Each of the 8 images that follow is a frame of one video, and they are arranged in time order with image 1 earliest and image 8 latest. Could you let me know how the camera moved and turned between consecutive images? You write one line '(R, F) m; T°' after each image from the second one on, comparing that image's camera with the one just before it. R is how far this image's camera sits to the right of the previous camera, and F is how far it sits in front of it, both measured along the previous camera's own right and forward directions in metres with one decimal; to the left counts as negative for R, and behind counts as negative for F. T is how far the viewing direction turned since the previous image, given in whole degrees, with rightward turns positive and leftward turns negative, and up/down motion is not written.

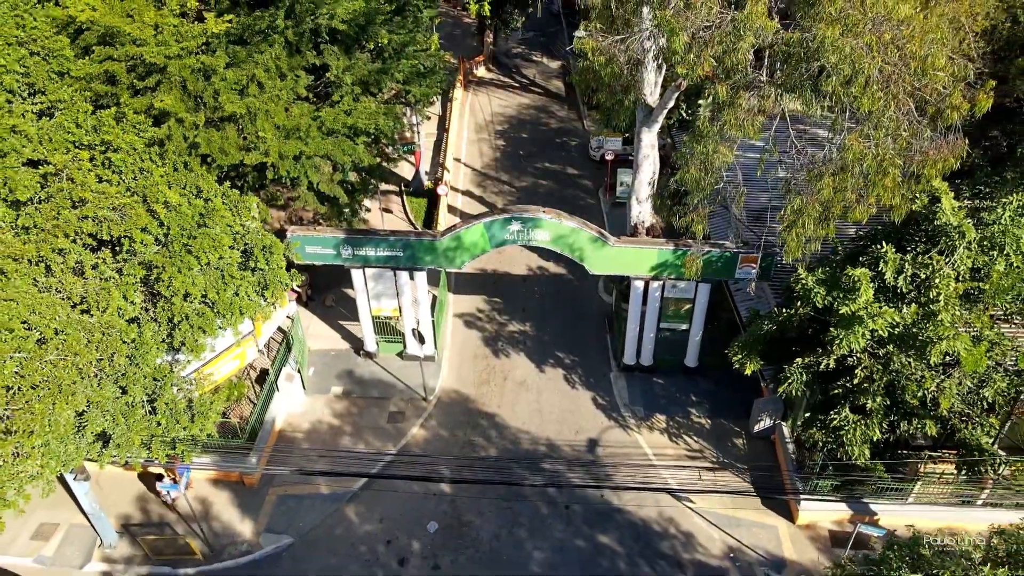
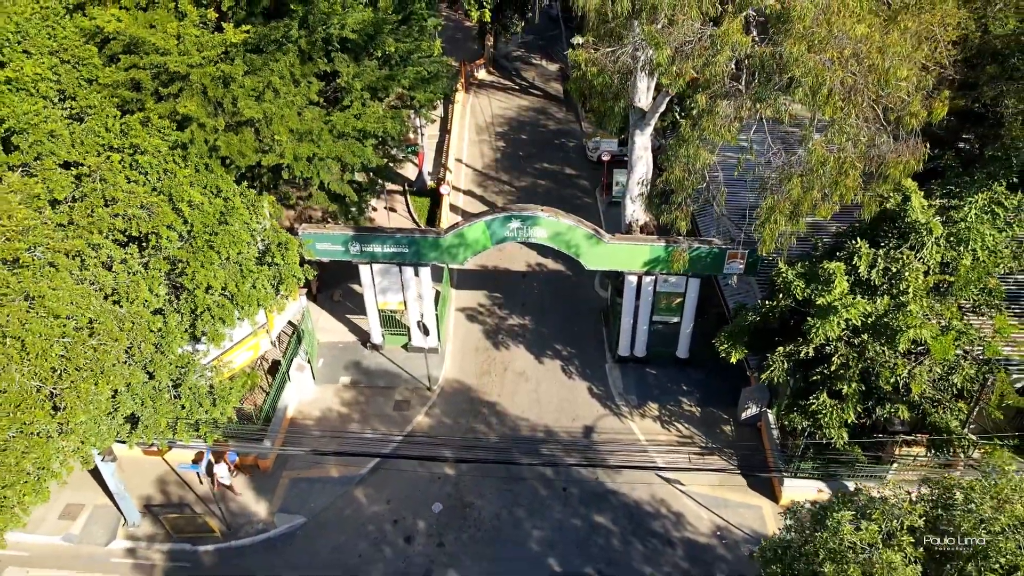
(0.0, -0.9) m; 0°
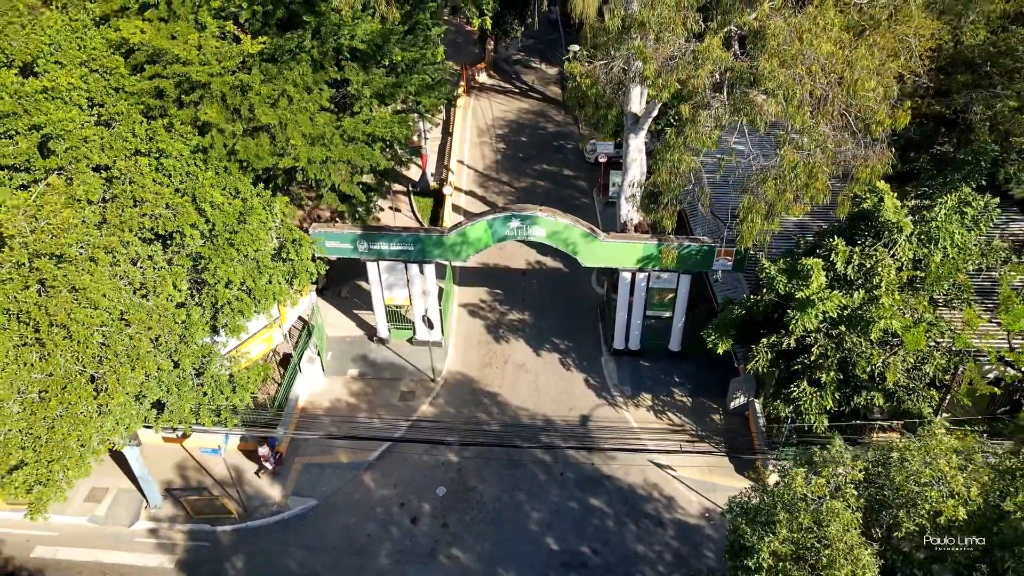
(0.0, -0.9) m; 0°
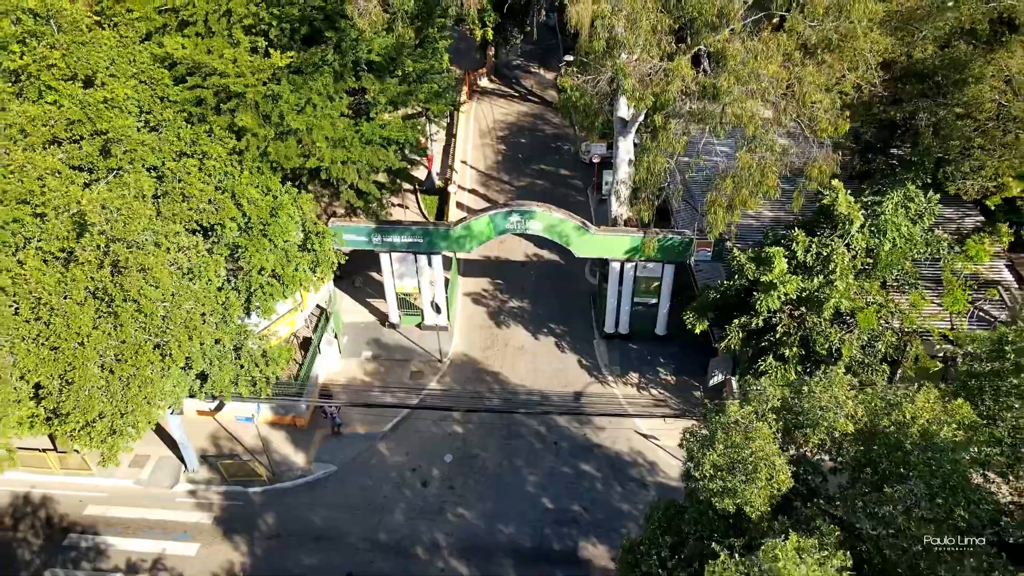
(0.0, -1.9) m; 0°
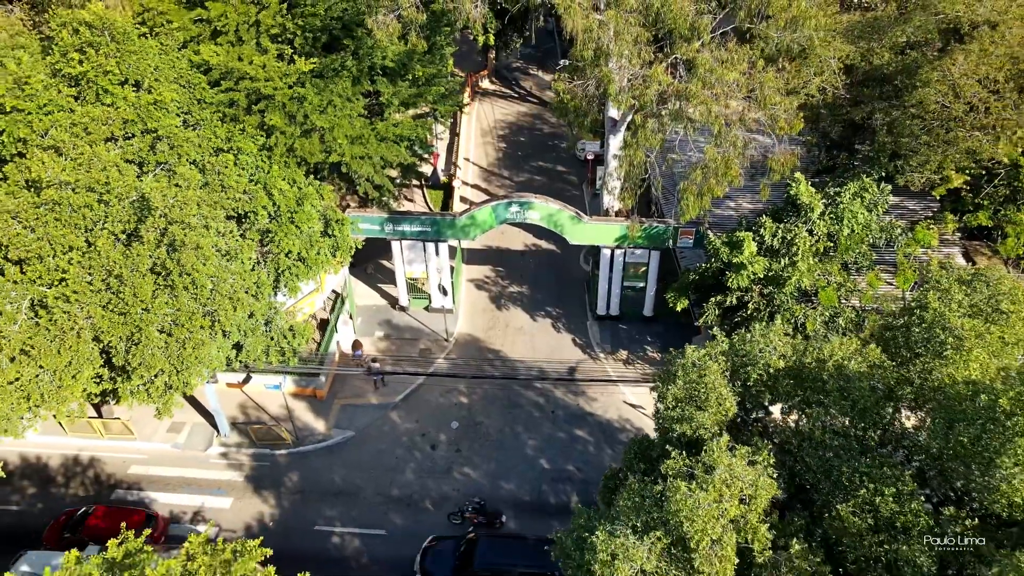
(0.0, -2.0) m; 0°
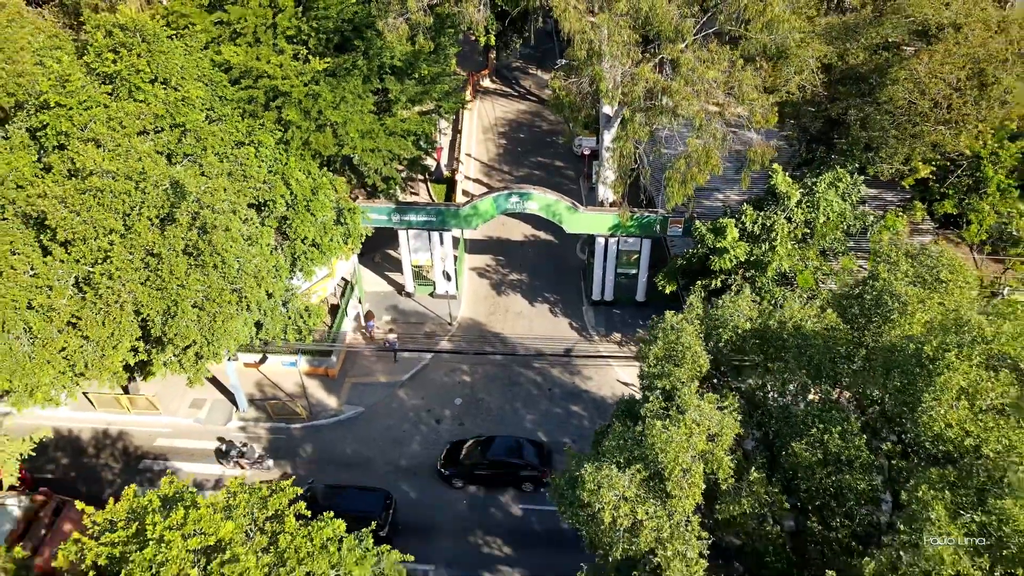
(0.0, -1.4) m; 0°
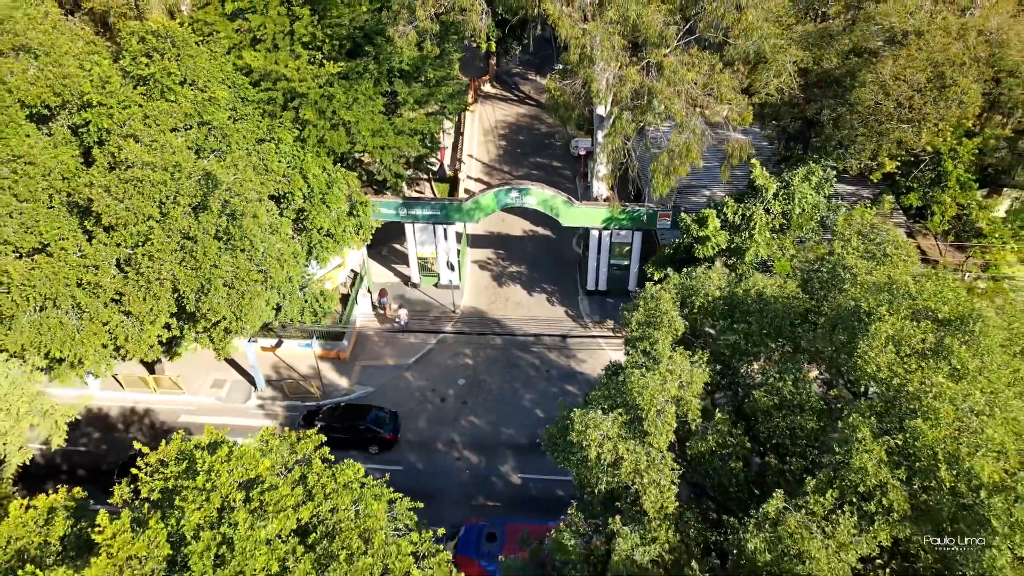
(0.0, -1.6) m; 0°
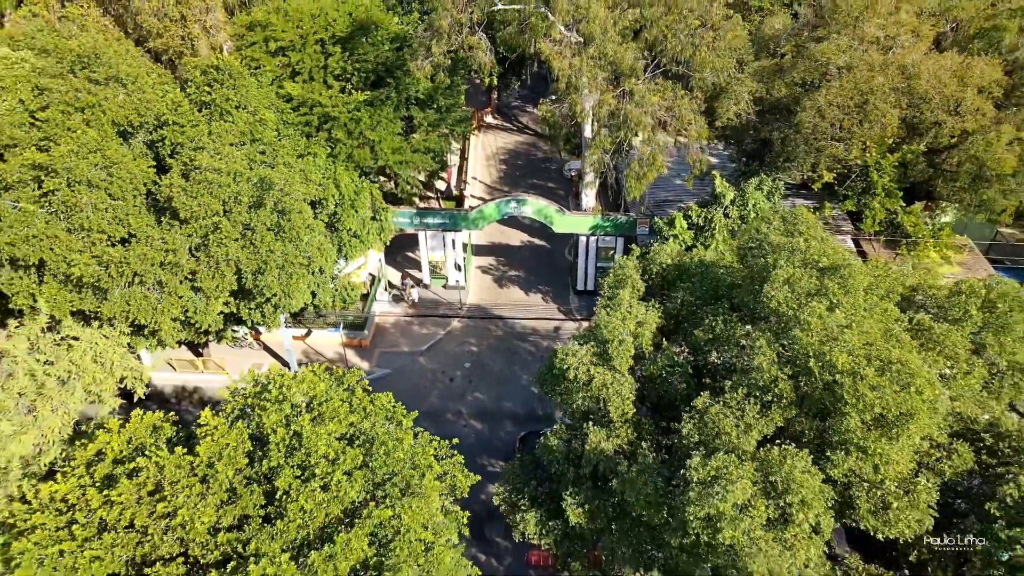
(0.0, -3.8) m; 0°
